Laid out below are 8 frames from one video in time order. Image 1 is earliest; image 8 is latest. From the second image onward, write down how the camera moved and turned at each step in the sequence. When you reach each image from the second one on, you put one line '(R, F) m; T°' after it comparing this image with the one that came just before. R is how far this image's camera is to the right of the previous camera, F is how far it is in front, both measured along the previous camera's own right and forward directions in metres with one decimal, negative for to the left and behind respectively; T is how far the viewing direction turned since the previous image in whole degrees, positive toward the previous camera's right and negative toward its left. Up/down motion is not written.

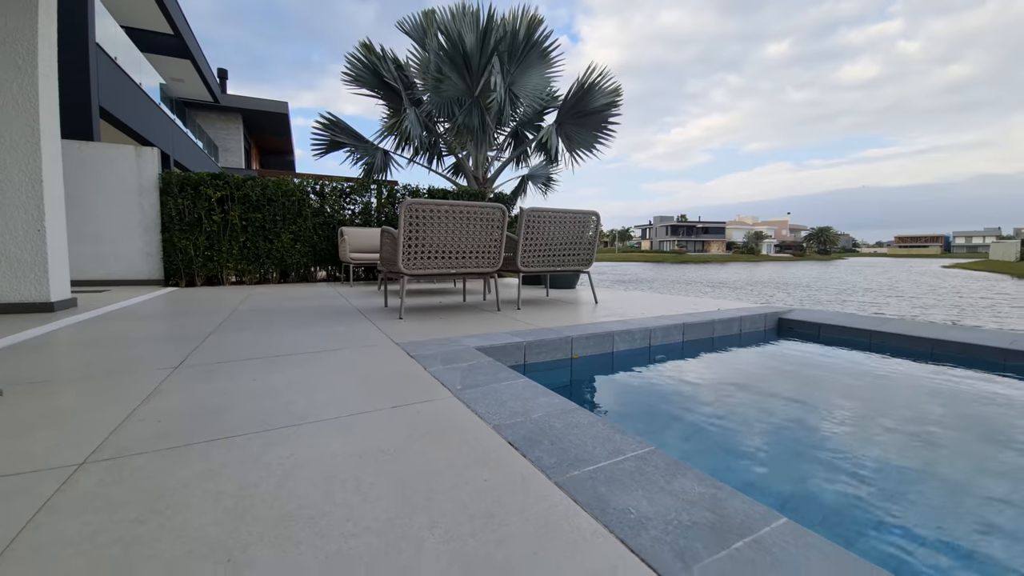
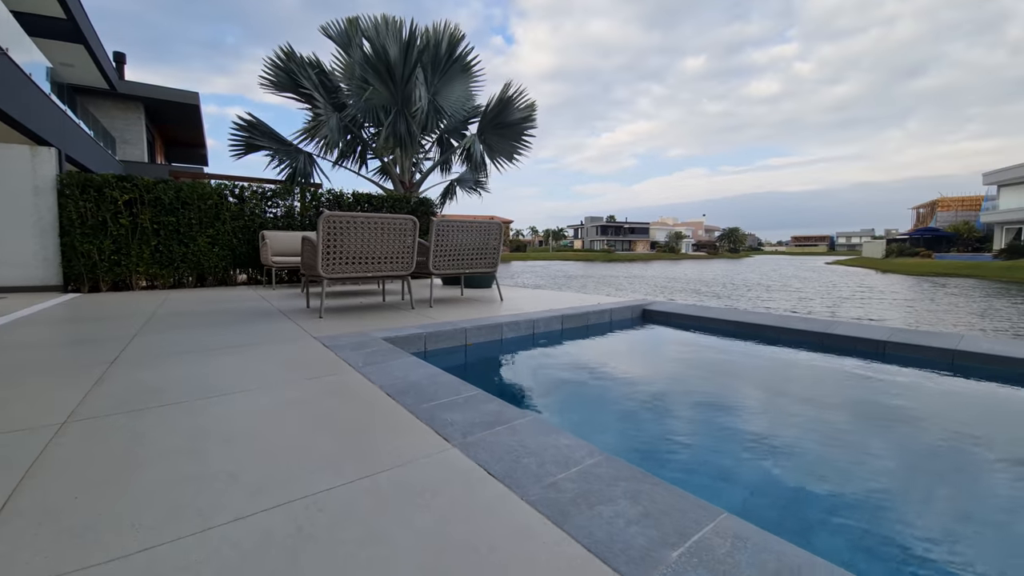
(+0.2, -0.6) m; +8°
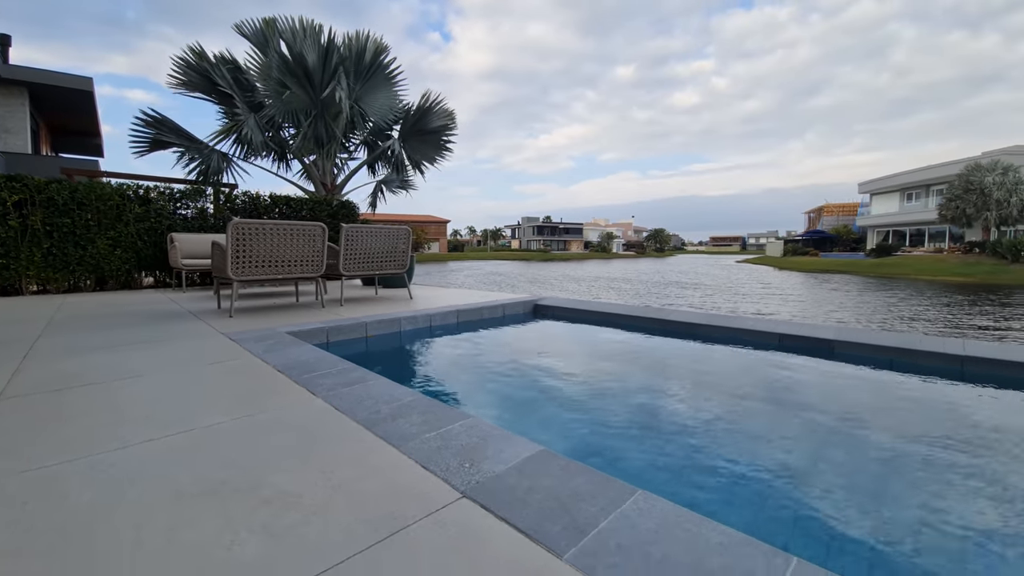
(+0.4, -0.6) m; +8°
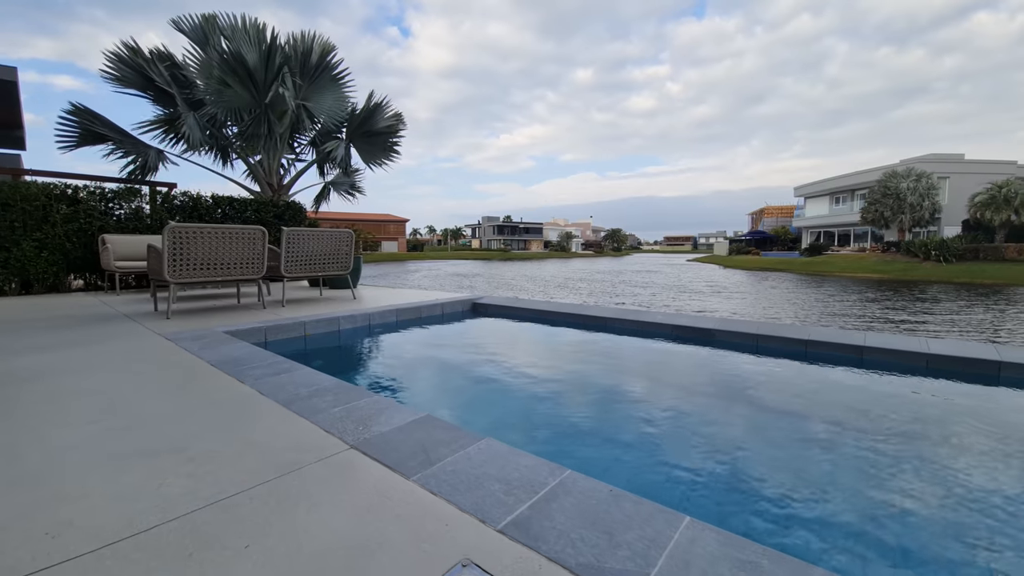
(+0.3, -0.4) m; +5°
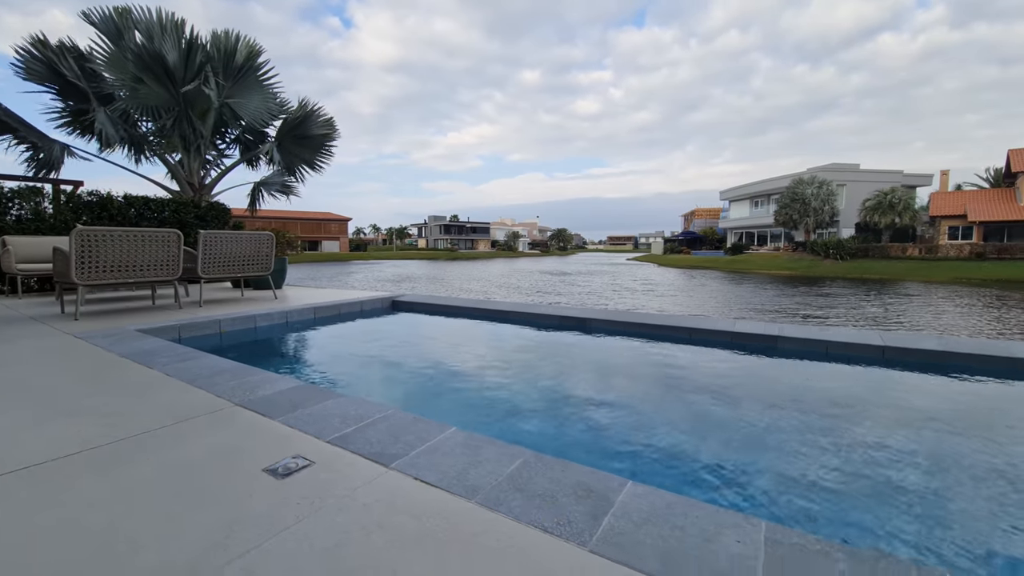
(+0.5, -0.6) m; +7°
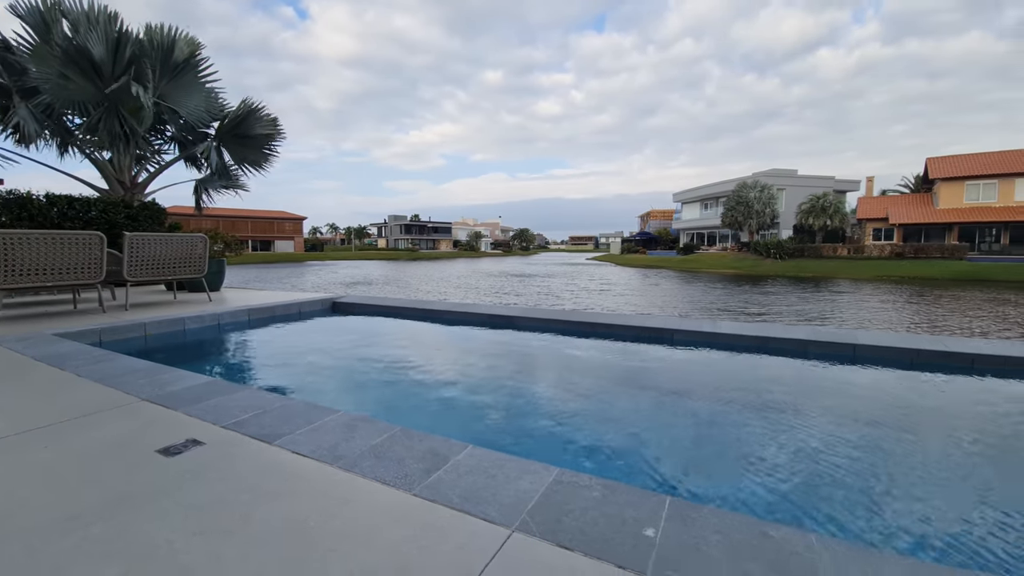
(+0.4, -0.3) m; +5°
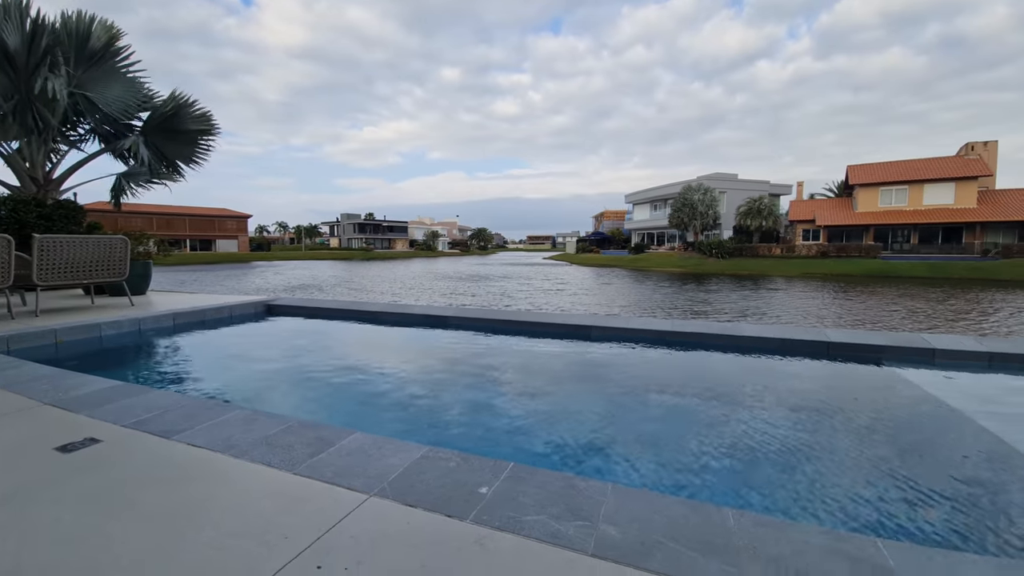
(+0.3, -0.2) m; +6°
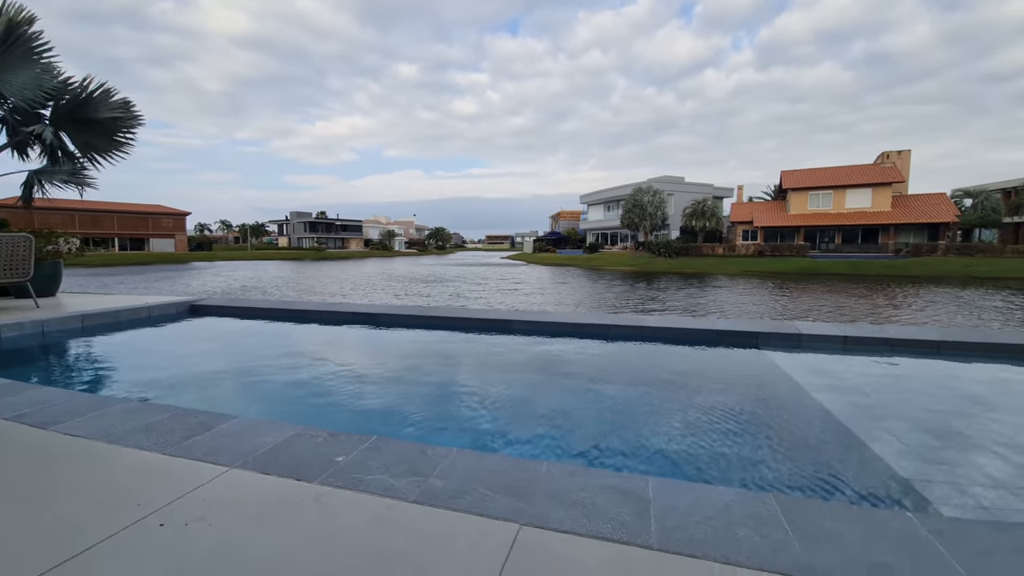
(+0.4, -0.2) m; +5°
